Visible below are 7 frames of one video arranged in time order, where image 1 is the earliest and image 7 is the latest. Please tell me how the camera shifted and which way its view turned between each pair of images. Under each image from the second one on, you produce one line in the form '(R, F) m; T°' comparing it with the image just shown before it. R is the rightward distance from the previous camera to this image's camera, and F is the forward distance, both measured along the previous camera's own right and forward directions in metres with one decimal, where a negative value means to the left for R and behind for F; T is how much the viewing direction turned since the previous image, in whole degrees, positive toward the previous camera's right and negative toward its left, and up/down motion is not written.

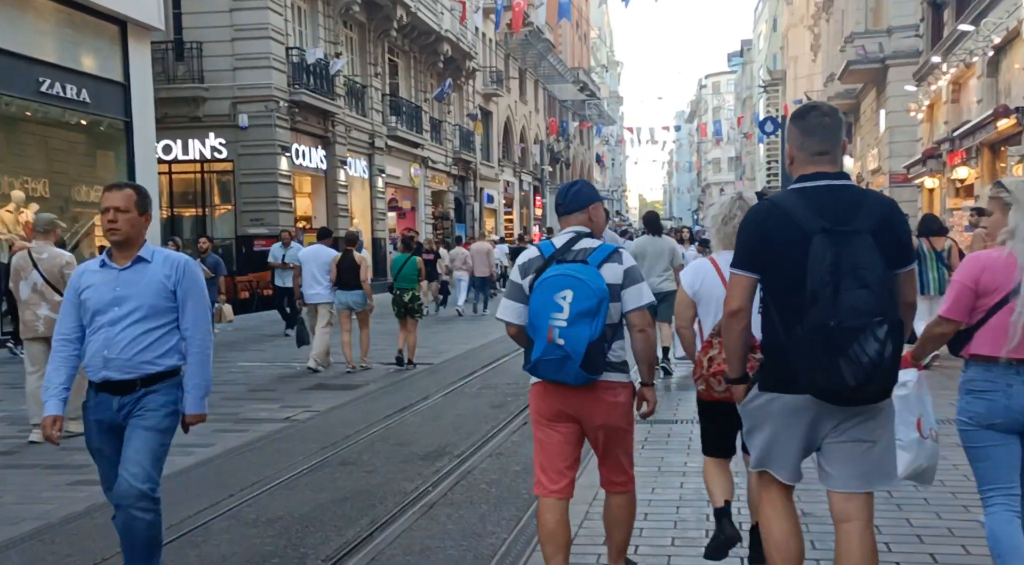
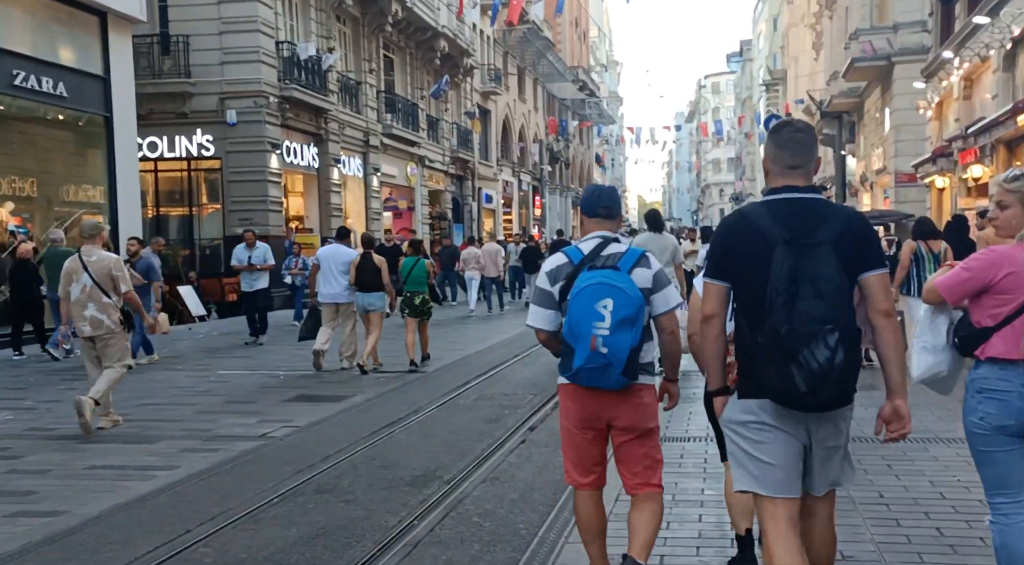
(0.0, +0.8) m; 0°
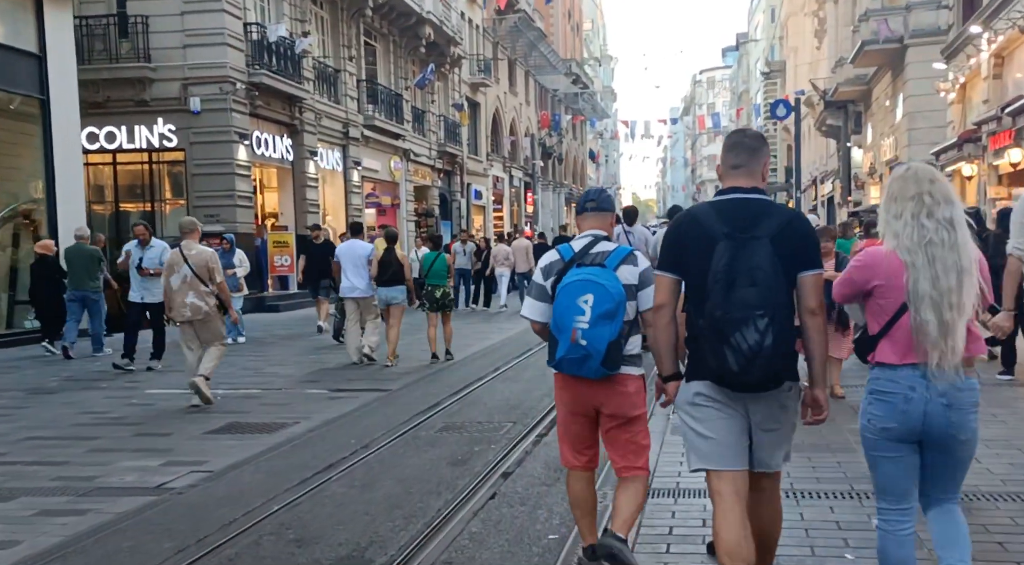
(+0.2, +2.0) m; 0°
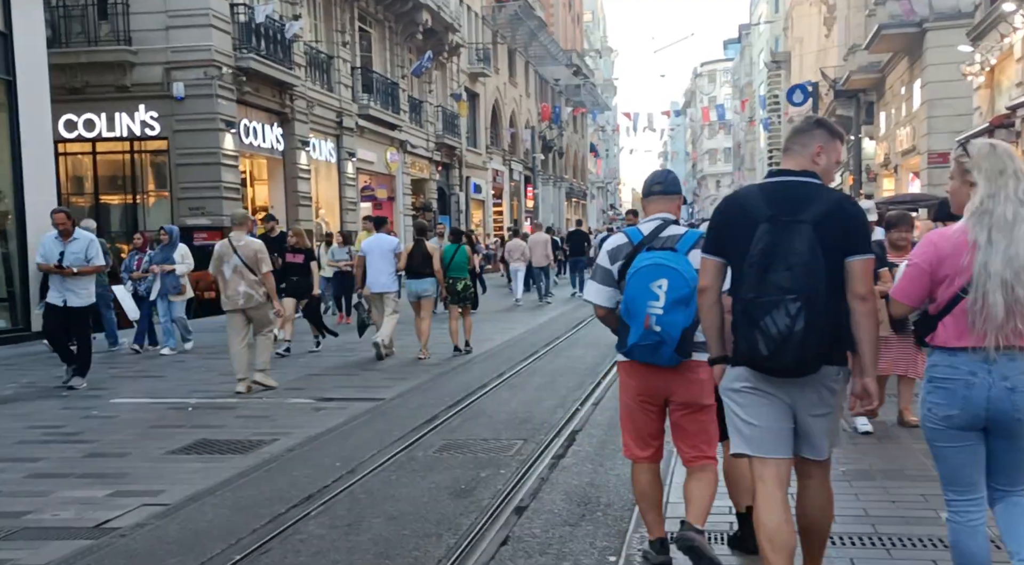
(-0.1, +1.2) m; 0°
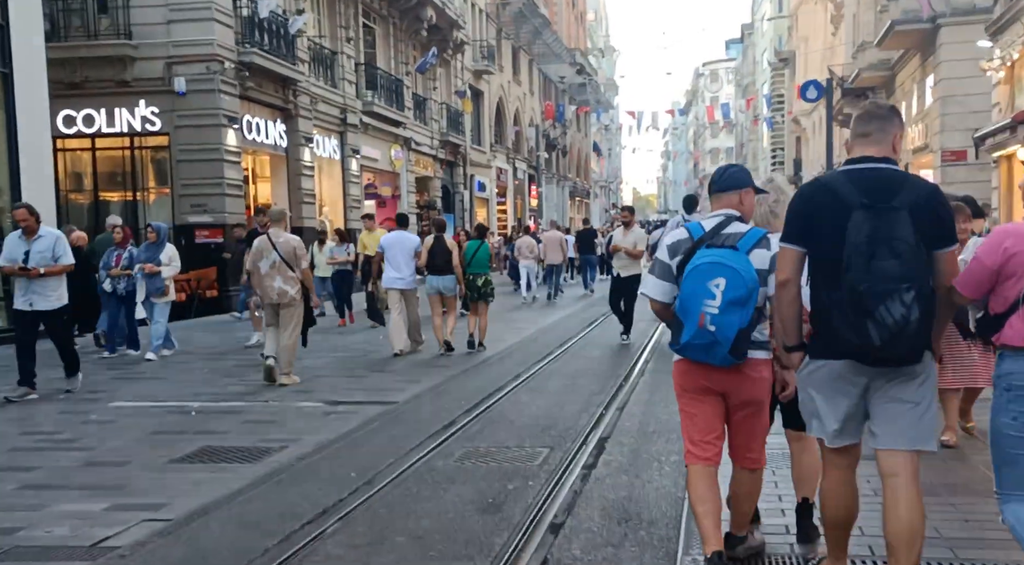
(-0.2, +0.5) m; 0°
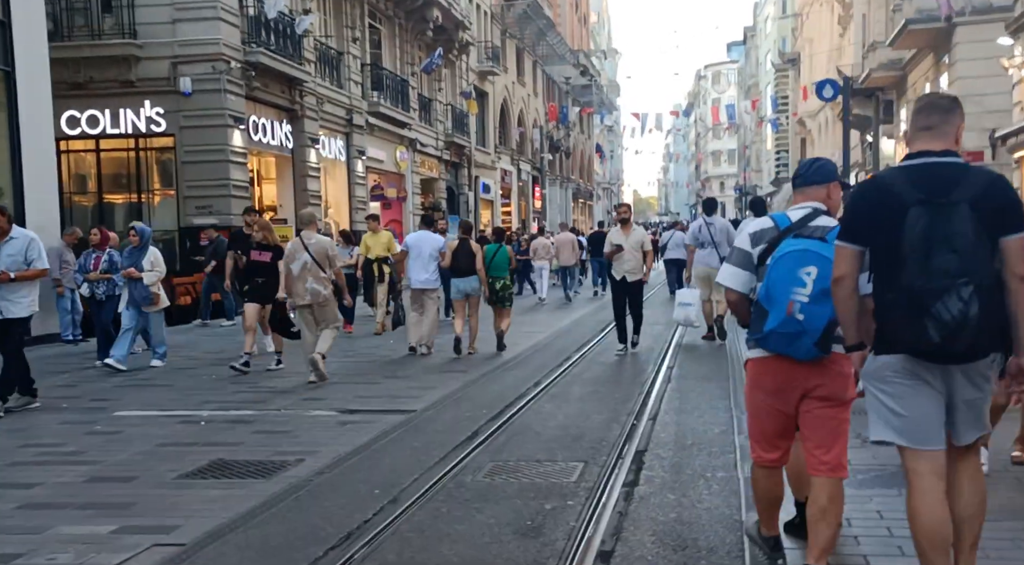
(-0.2, +0.4) m; 0°
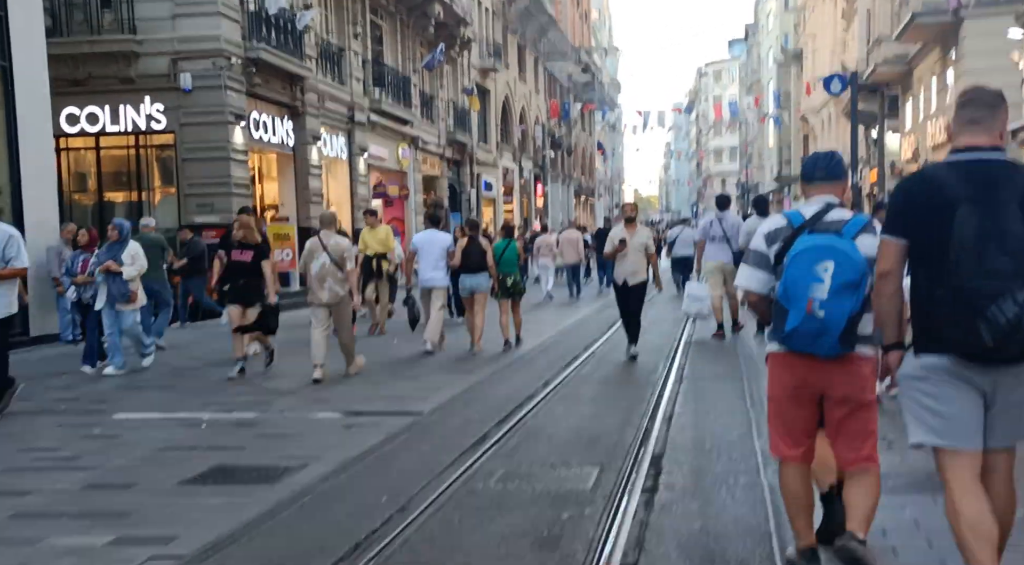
(-0.1, +0.3) m; 0°
